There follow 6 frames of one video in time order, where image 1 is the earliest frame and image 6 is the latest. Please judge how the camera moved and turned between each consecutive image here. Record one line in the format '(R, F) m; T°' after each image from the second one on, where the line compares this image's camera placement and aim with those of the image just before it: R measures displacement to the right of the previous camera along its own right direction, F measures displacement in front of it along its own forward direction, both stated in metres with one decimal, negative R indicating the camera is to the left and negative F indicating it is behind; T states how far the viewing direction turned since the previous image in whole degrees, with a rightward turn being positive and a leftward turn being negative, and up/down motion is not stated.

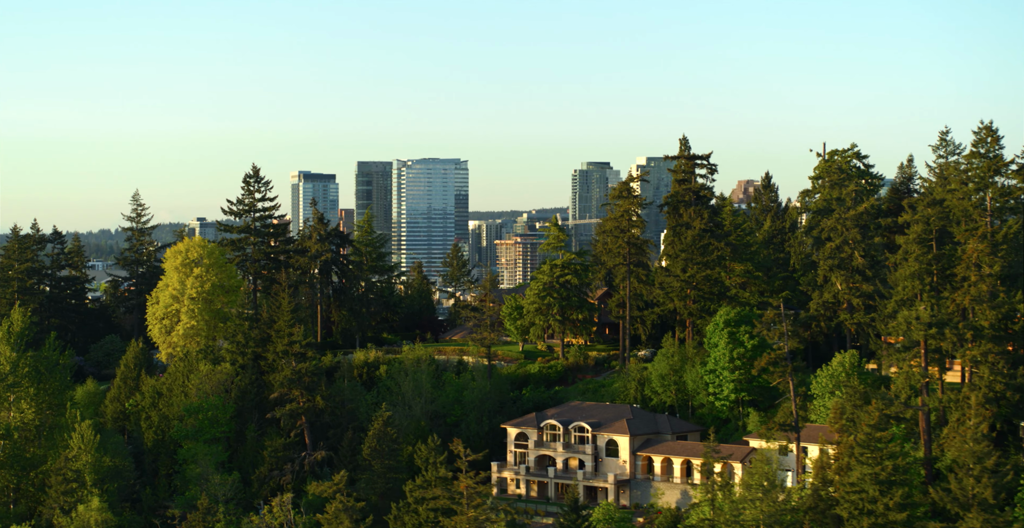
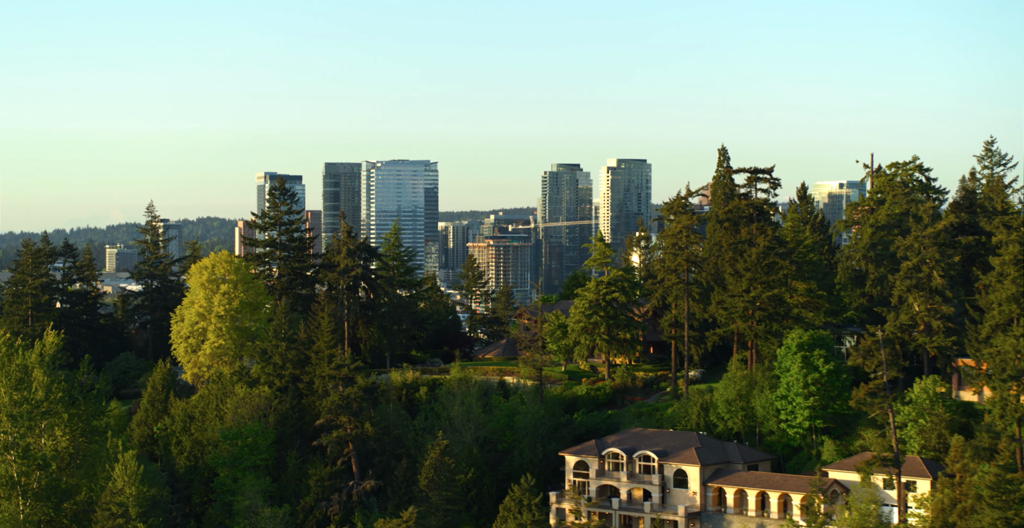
(-4.5, +3.7) m; +1°
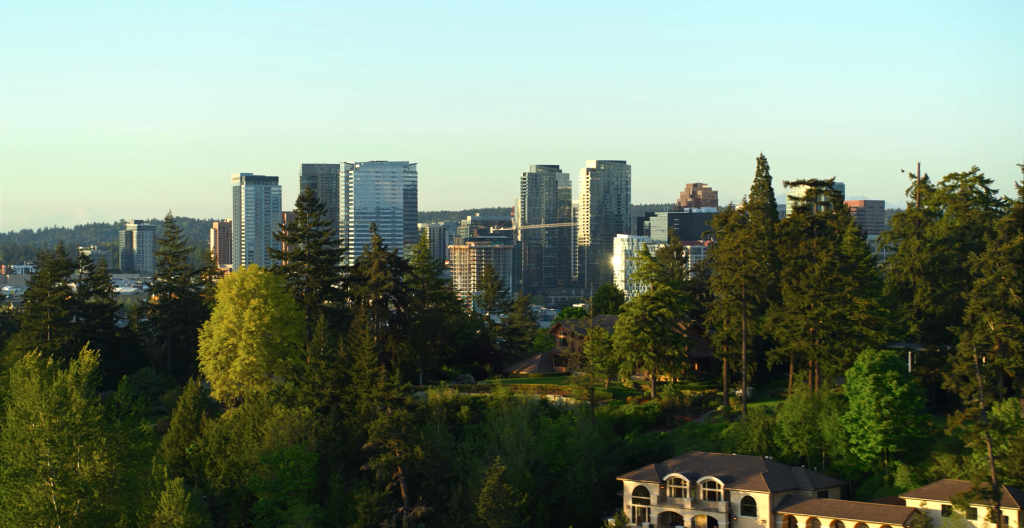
(-3.8, +3.0) m; +1°
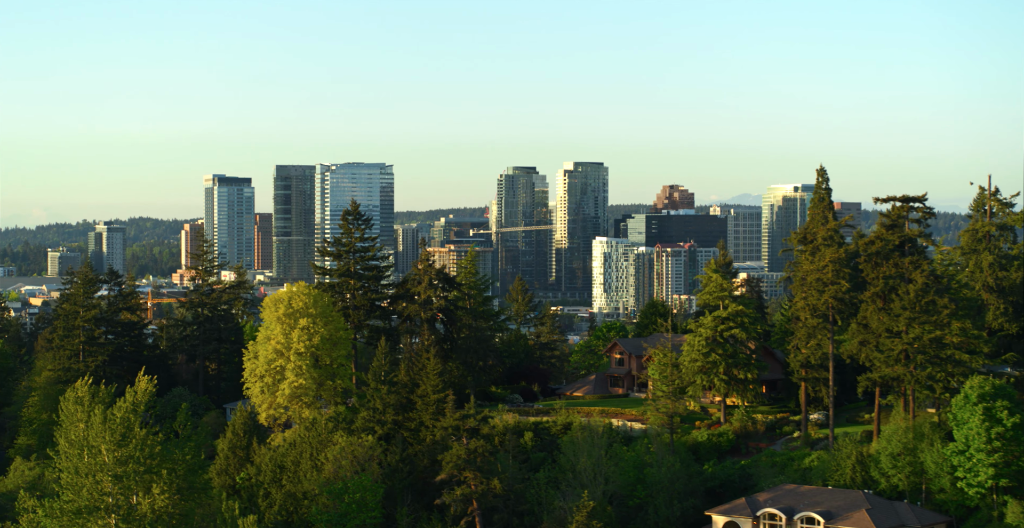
(-4.7, +4.0) m; 0°
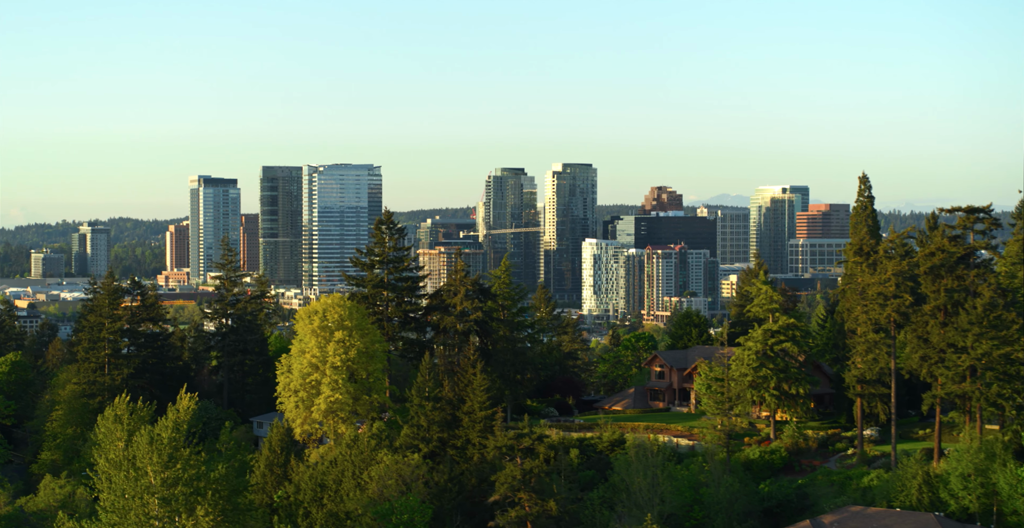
(-2.9, +2.4) m; 0°
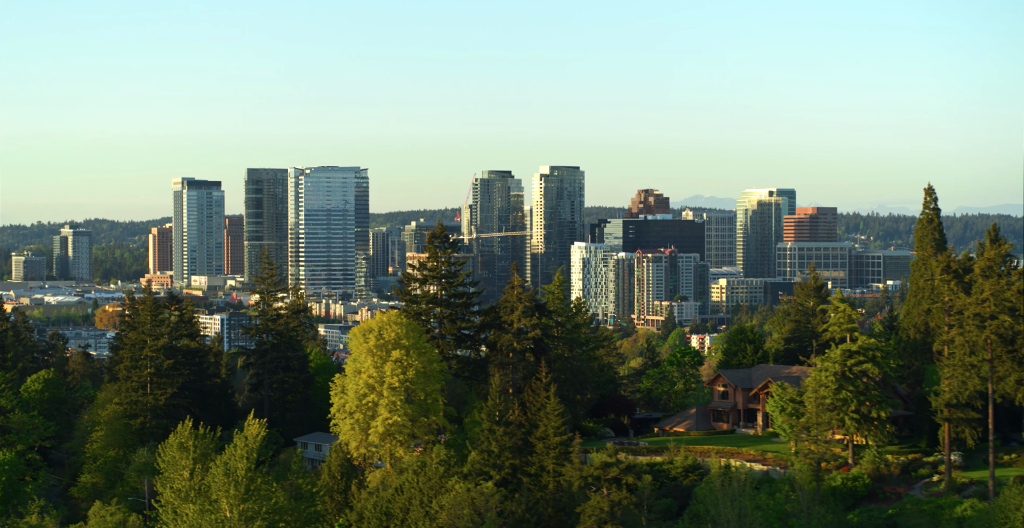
(-4.1, +3.3) m; 0°
